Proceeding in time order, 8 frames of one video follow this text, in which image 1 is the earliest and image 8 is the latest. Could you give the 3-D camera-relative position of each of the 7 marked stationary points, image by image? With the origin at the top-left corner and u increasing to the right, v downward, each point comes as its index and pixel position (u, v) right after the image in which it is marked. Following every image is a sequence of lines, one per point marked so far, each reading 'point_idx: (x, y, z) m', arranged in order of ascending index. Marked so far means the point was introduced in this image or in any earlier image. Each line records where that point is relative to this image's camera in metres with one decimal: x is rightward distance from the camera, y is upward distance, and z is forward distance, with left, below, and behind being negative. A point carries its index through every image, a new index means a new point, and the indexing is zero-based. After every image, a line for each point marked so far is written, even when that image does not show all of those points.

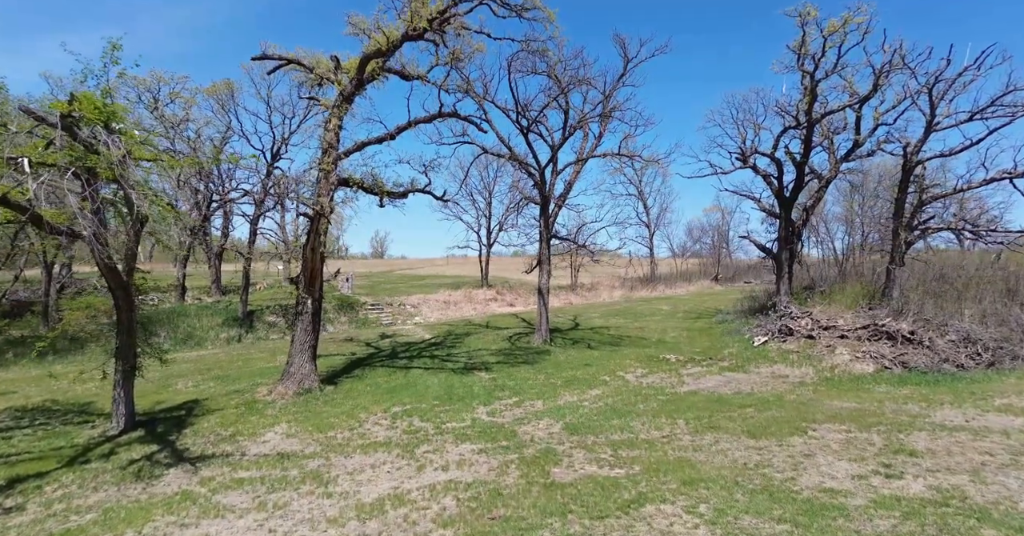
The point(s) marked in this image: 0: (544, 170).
0: (+1.1, +3.3, +18.1) m
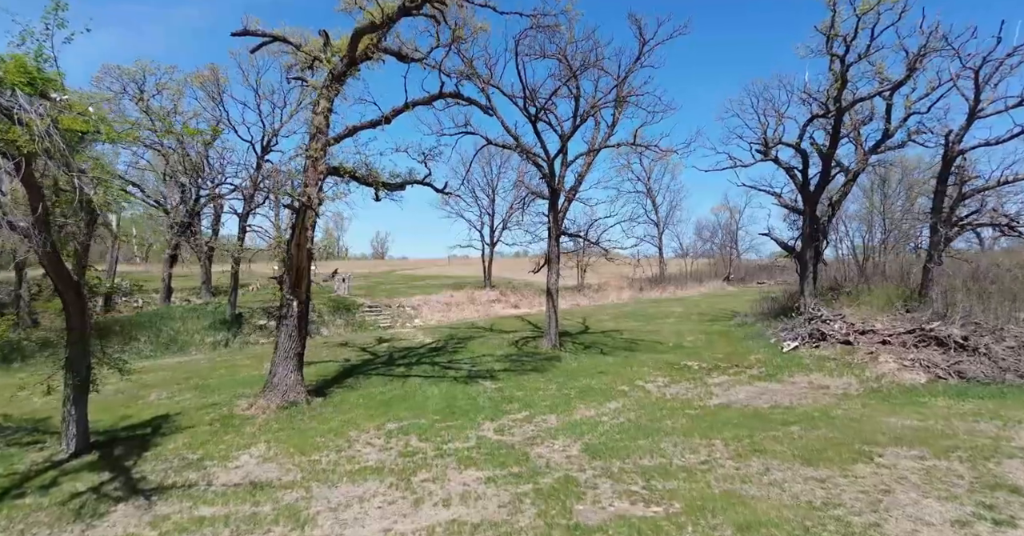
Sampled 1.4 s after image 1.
0: (+1.3, +3.3, +16.8) m
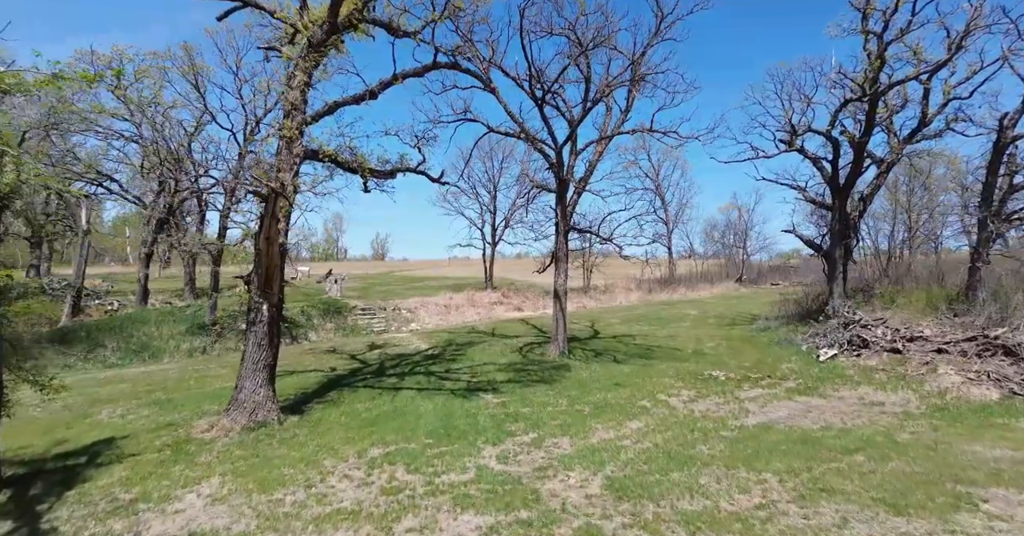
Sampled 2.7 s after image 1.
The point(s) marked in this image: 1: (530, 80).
0: (+1.4, +3.3, +15.3) m
1: (+0.5, +5.1, +14.9) m
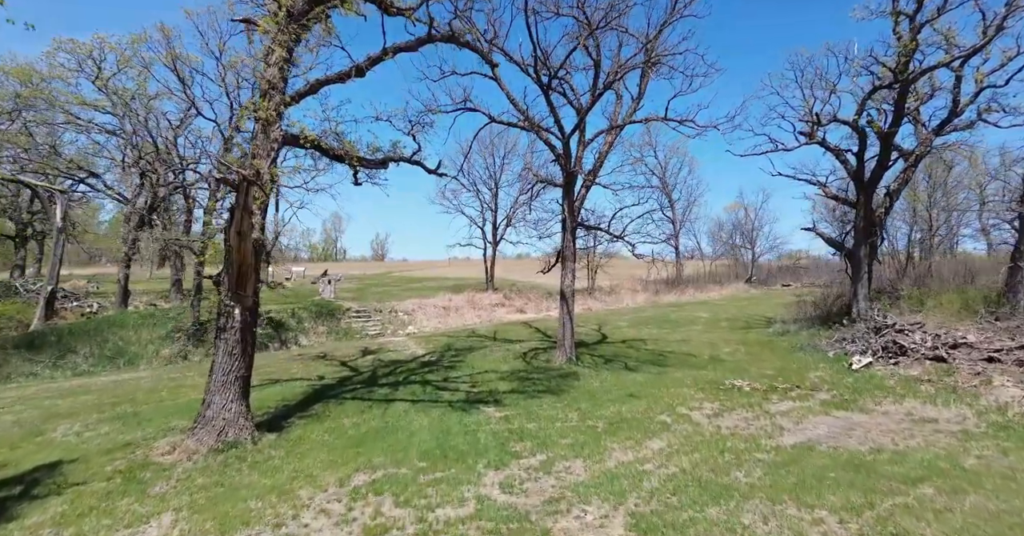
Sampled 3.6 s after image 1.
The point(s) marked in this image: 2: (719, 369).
0: (+1.5, +3.3, +14.1) m
1: (+0.6, +5.1, +13.8) m
2: (+5.2, -2.5, +13.9) m
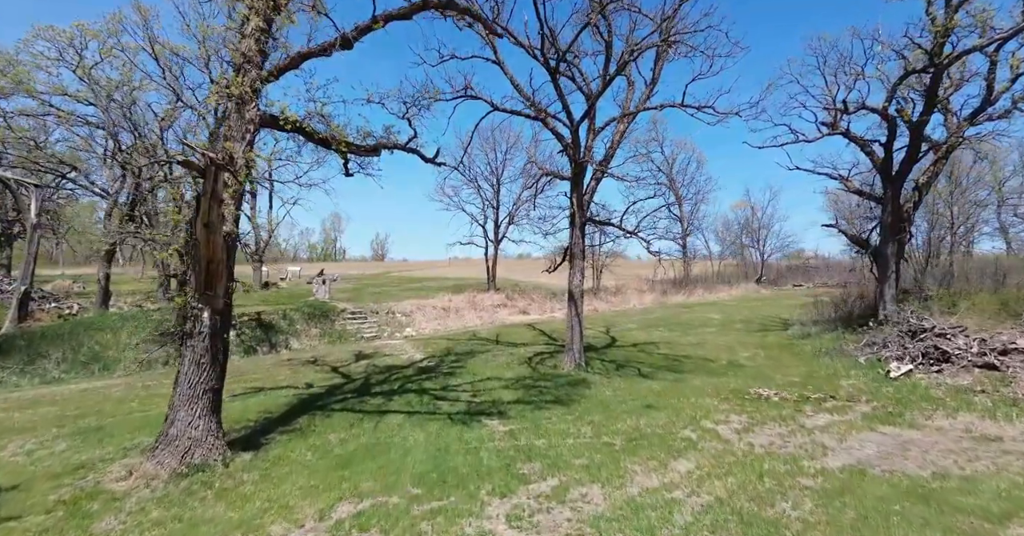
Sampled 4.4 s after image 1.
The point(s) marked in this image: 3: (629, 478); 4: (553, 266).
0: (+1.6, +3.3, +13.1) m
1: (+0.7, +5.1, +12.7) m
2: (+5.3, -2.5, +12.8) m
3: (+1.6, -2.8, +7.3) m
4: (+1.3, 0.0, +17.8) m
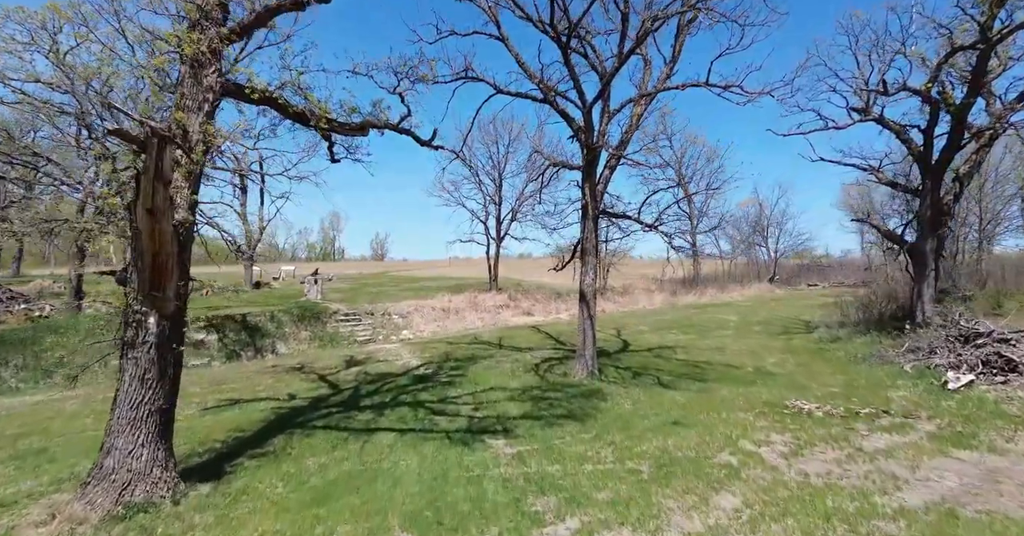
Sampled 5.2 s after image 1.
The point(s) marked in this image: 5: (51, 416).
0: (+1.7, +3.4, +11.8) m
1: (+0.8, +5.2, +11.4) m
2: (+5.4, -2.5, +11.5) m
3: (+1.7, -2.7, +6.0) m
4: (+1.5, +0.1, +16.5) m
5: (-7.9, -2.5, +9.5) m
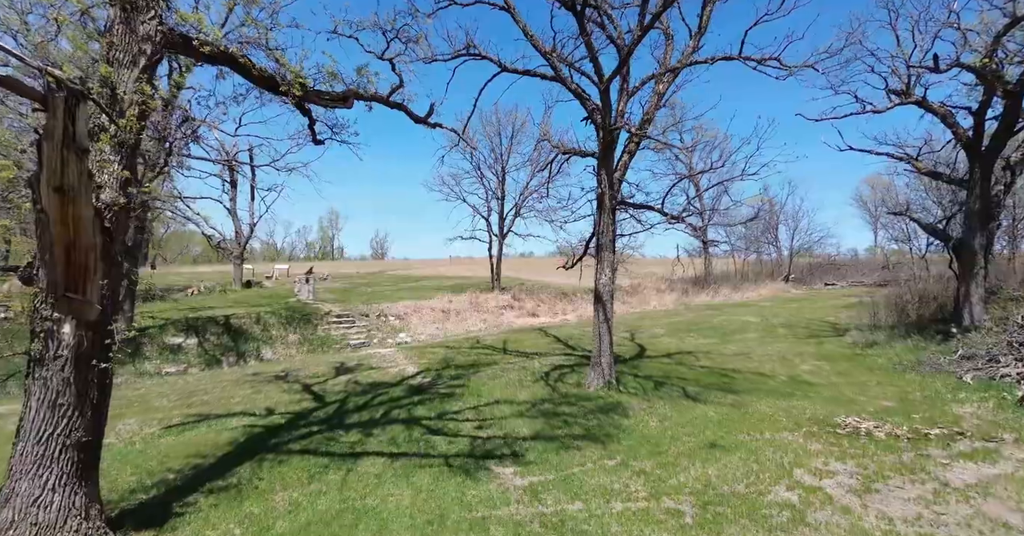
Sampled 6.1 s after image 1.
0: (+1.8, +3.4, +10.4) m
1: (+0.9, +5.2, +10.1) m
2: (+5.6, -2.4, +10.2) m
3: (+1.8, -2.7, +4.7) m
4: (+1.6, +0.2, +15.2) m
5: (-7.8, -2.5, +8.2) m
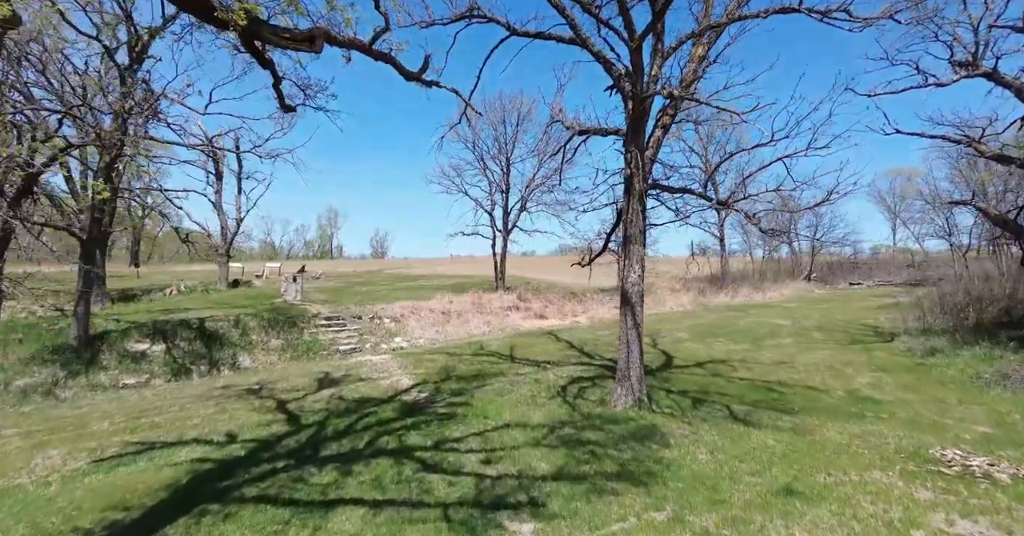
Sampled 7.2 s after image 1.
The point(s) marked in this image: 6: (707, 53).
0: (+2.0, +3.5, +8.7) m
1: (+1.1, +5.3, +8.3) m
2: (+5.8, -2.3, +8.5) m
3: (+2.0, -2.6, +2.9) m
4: (+1.8, +0.2, +13.4) m
5: (-7.6, -2.4, +6.5) m
6: (+3.2, +3.6, +9.1) m
